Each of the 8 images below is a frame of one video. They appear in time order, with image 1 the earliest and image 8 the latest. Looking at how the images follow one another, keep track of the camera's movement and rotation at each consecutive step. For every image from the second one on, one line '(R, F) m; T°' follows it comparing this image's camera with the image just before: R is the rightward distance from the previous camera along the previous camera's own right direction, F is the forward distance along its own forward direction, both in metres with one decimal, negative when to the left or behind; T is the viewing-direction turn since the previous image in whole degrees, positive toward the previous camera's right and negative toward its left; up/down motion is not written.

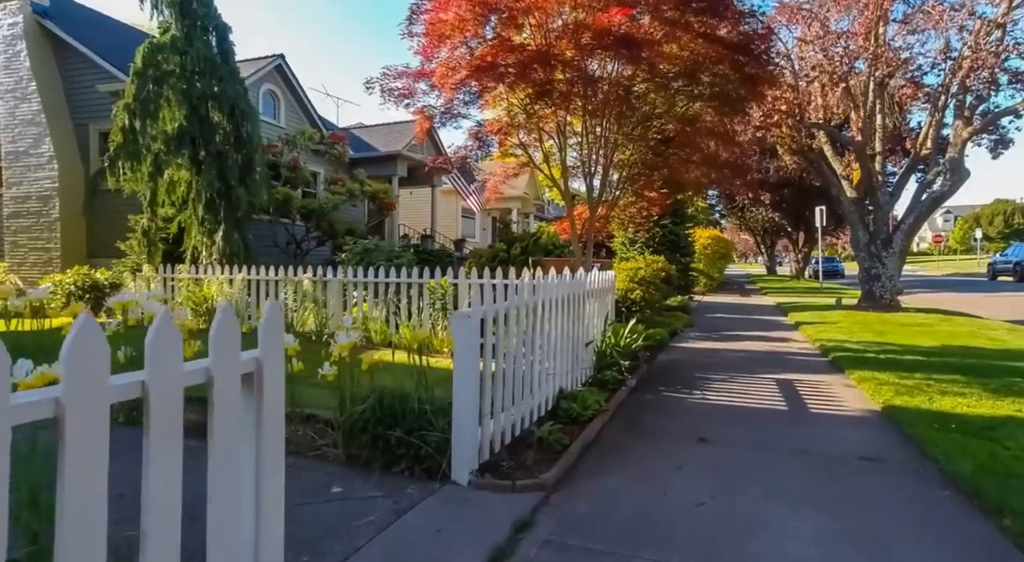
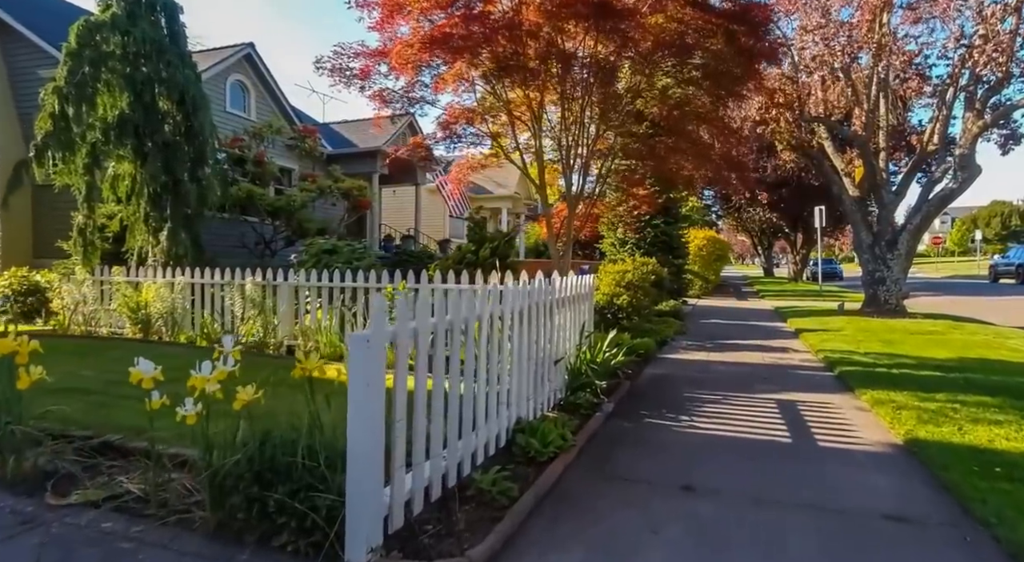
(+0.3, +1.0) m; 0°
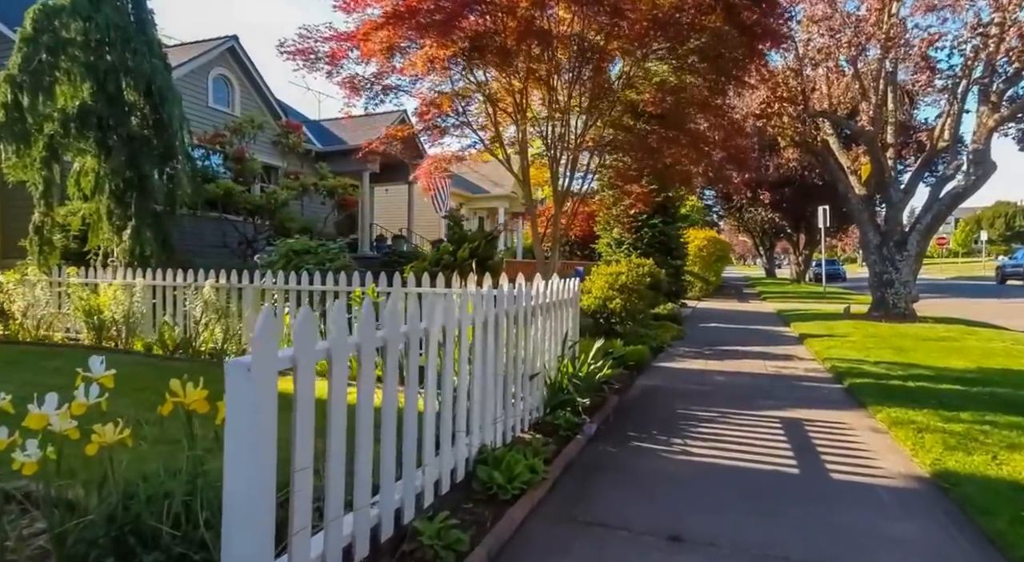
(+0.2, +0.7) m; 0°
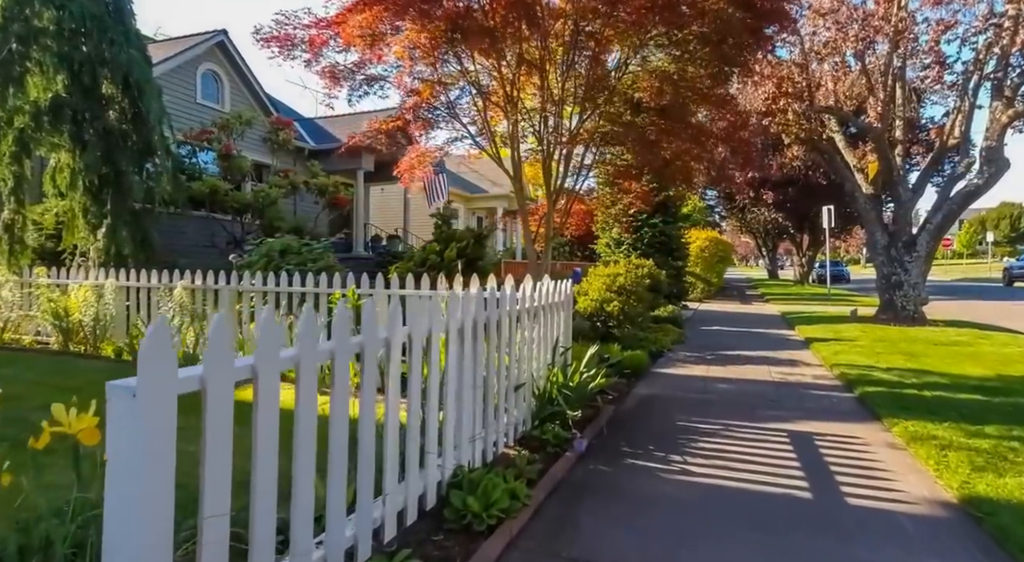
(+0.1, +0.4) m; 0°
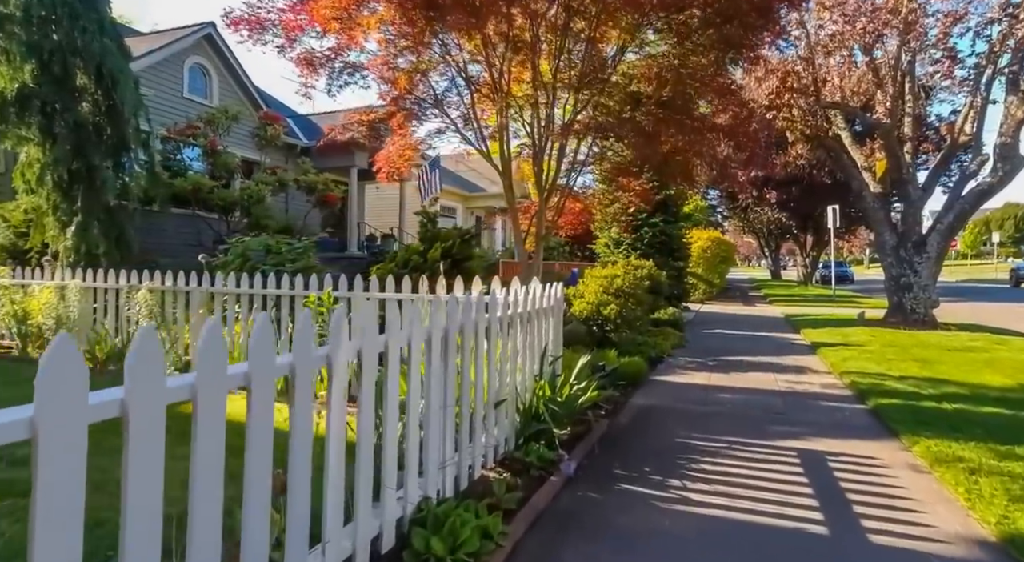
(+0.1, +0.5) m; 0°
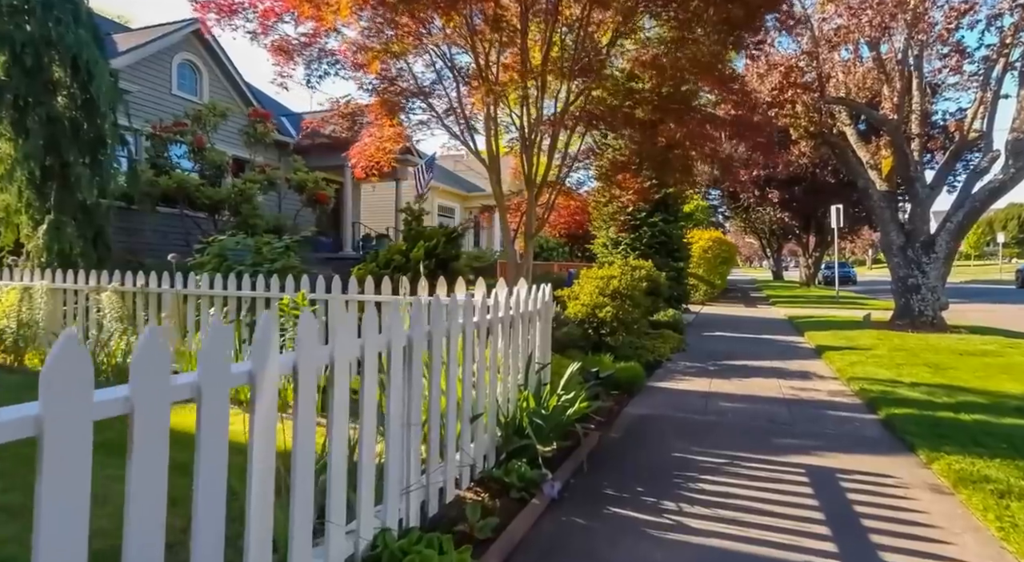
(+0.1, +0.4) m; 0°
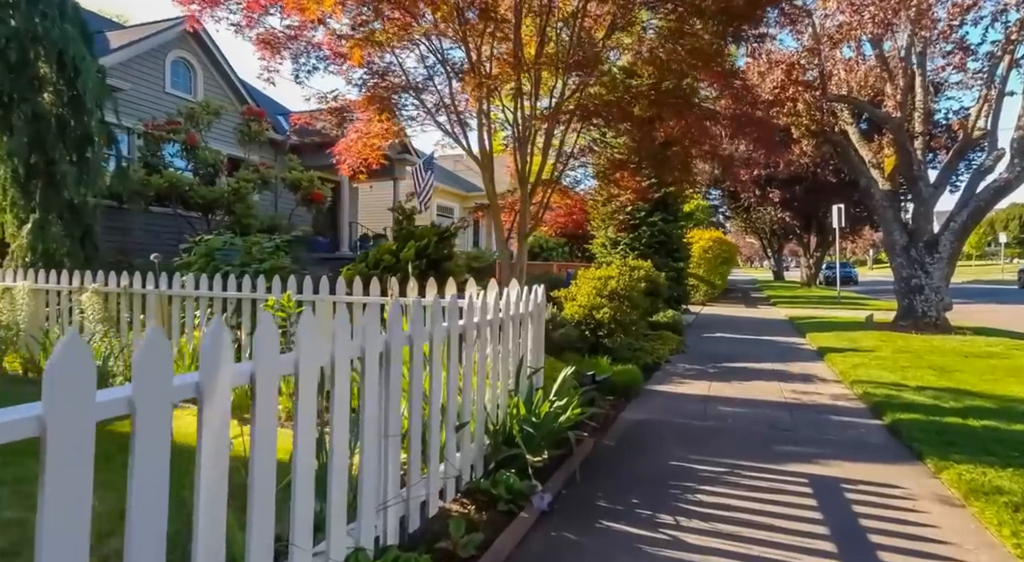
(+0.1, +0.2) m; 0°
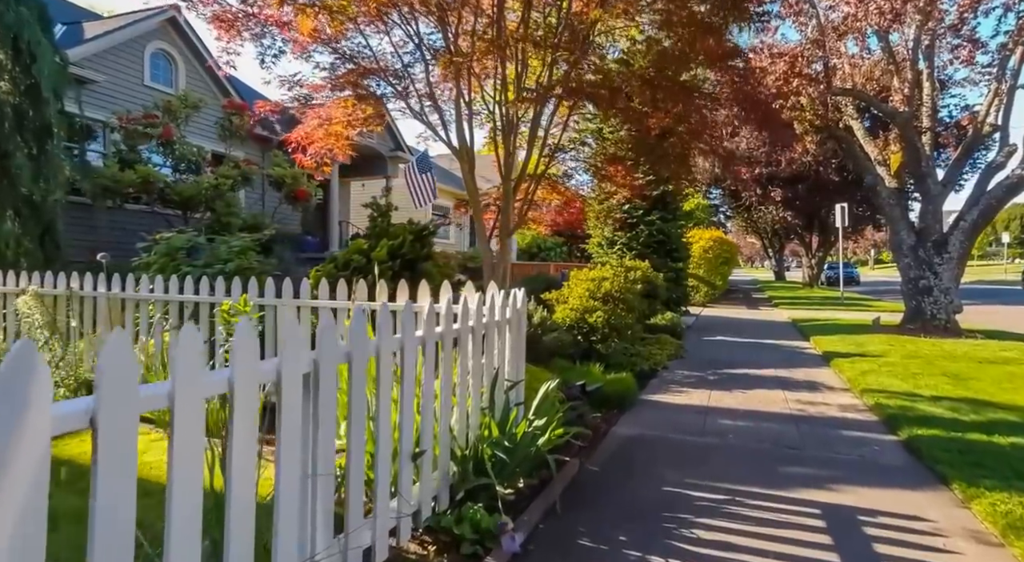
(+0.2, +0.5) m; 0°
